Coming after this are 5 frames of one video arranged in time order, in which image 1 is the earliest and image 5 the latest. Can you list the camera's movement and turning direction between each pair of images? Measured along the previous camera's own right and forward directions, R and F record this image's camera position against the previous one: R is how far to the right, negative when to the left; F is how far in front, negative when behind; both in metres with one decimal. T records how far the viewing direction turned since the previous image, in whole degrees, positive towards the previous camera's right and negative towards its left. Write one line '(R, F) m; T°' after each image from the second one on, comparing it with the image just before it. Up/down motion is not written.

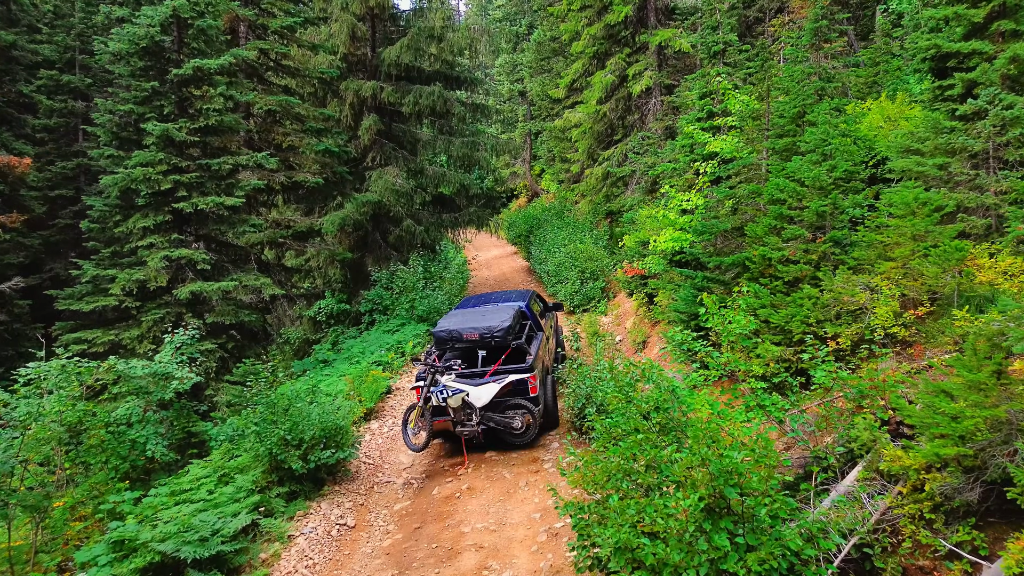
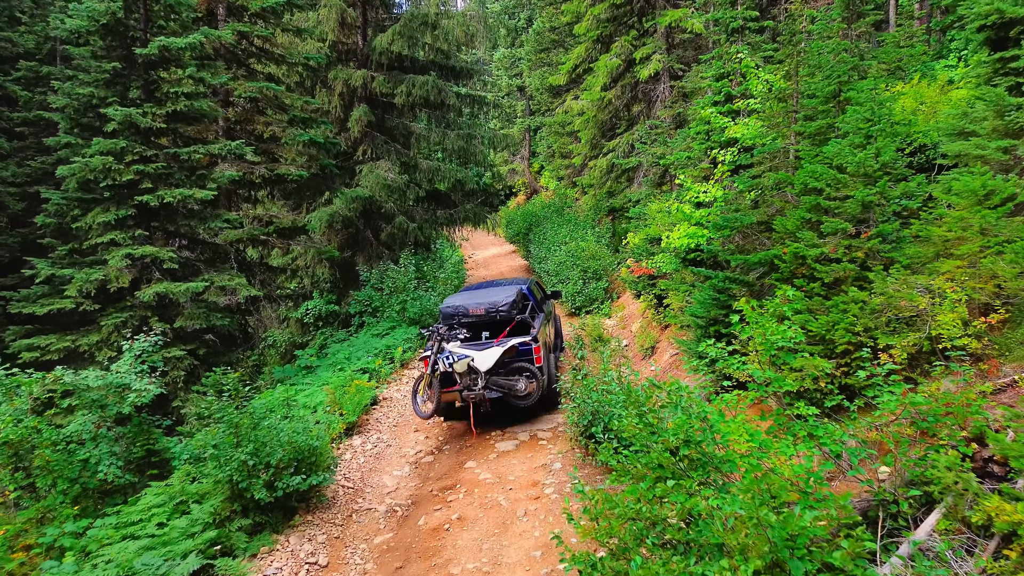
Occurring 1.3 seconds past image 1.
(0.0, +0.7) m; 0°
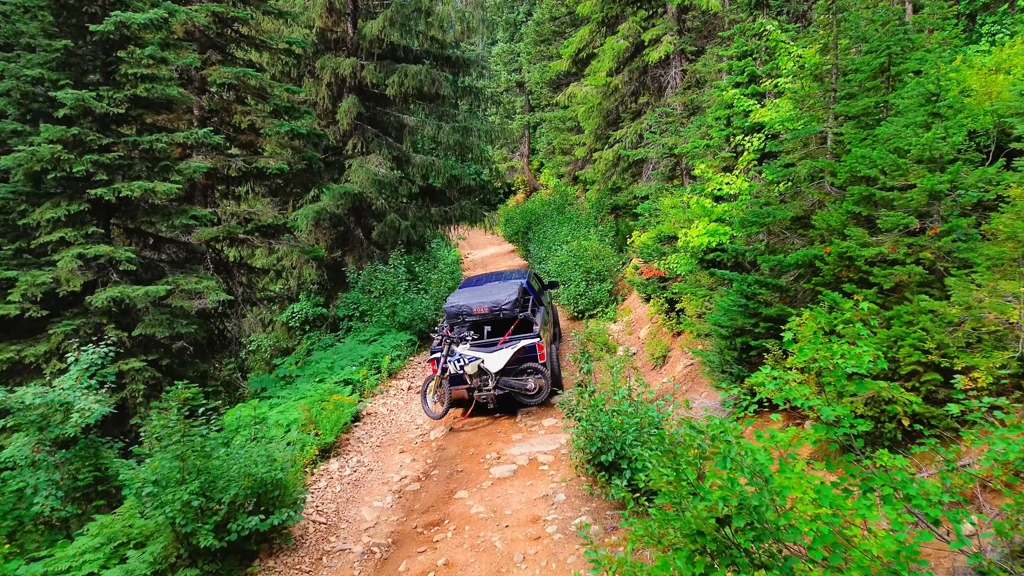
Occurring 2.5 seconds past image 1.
(0.0, +0.7) m; 0°
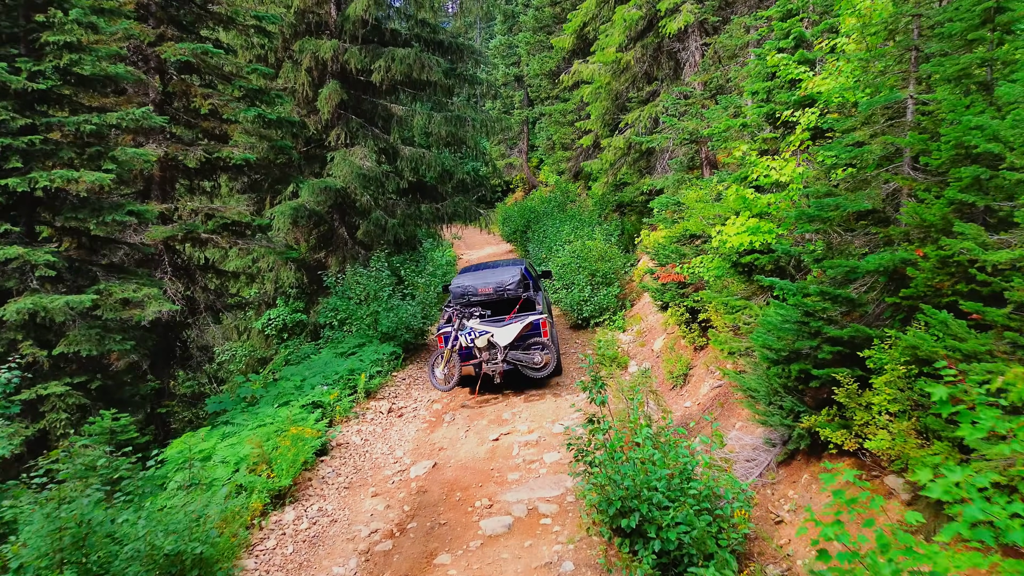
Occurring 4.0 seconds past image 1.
(0.0, +1.0) m; 0°
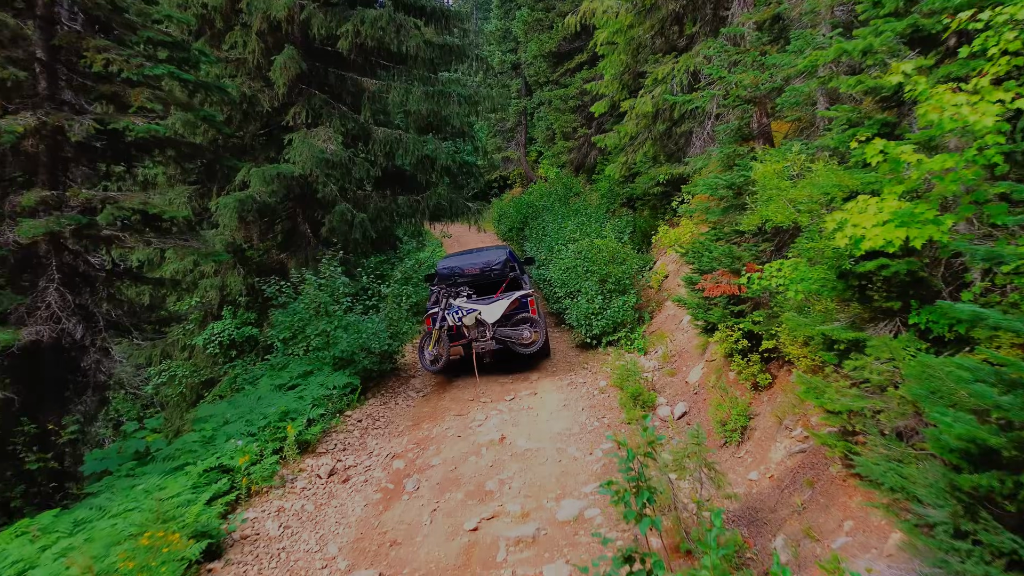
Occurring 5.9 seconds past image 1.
(+0.1, +1.8) m; 0°
